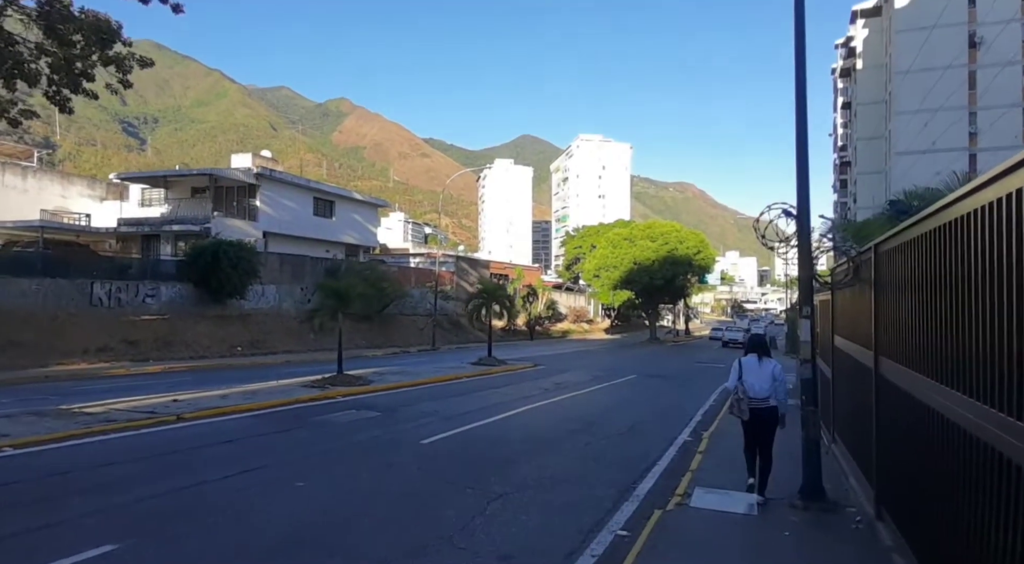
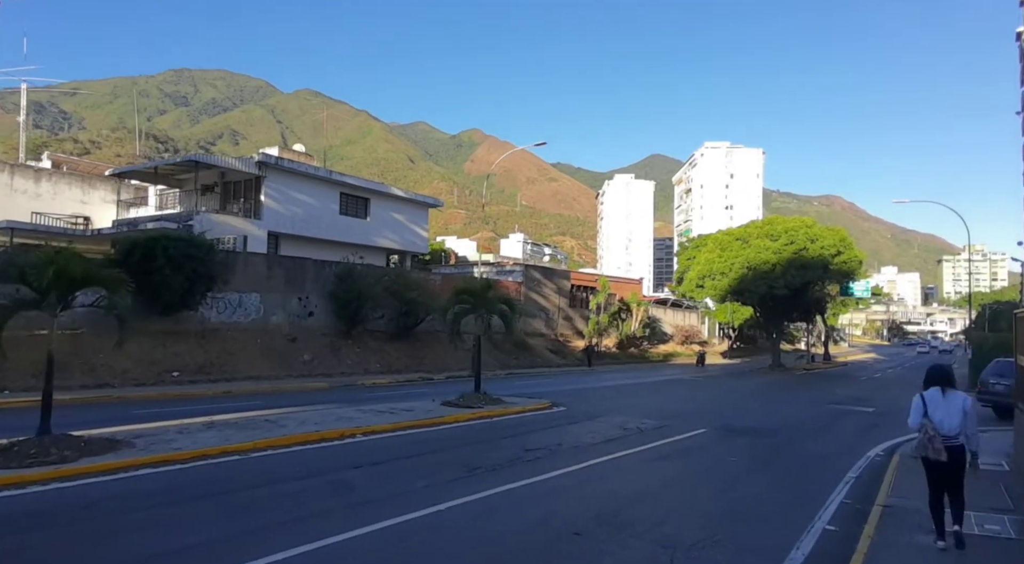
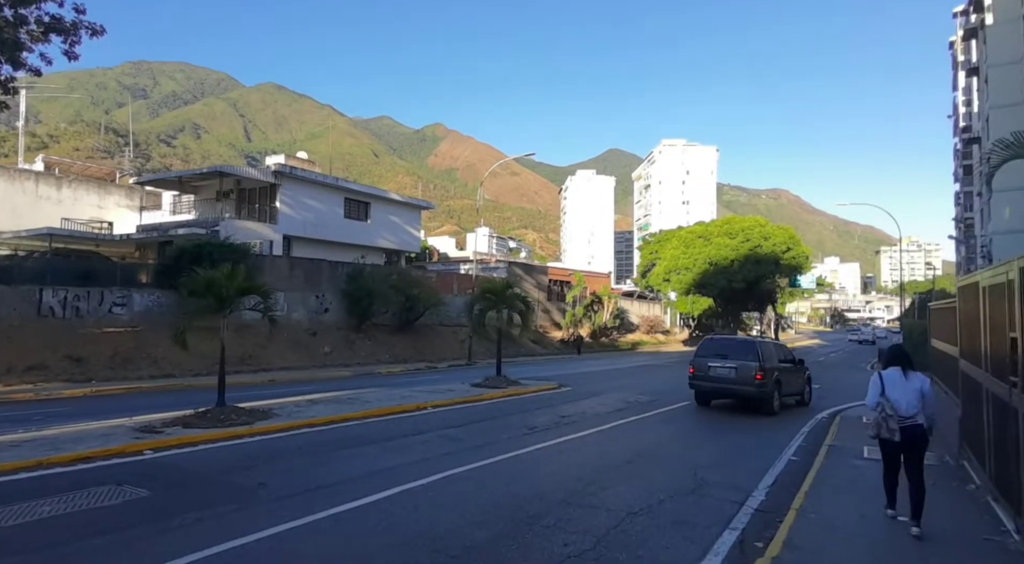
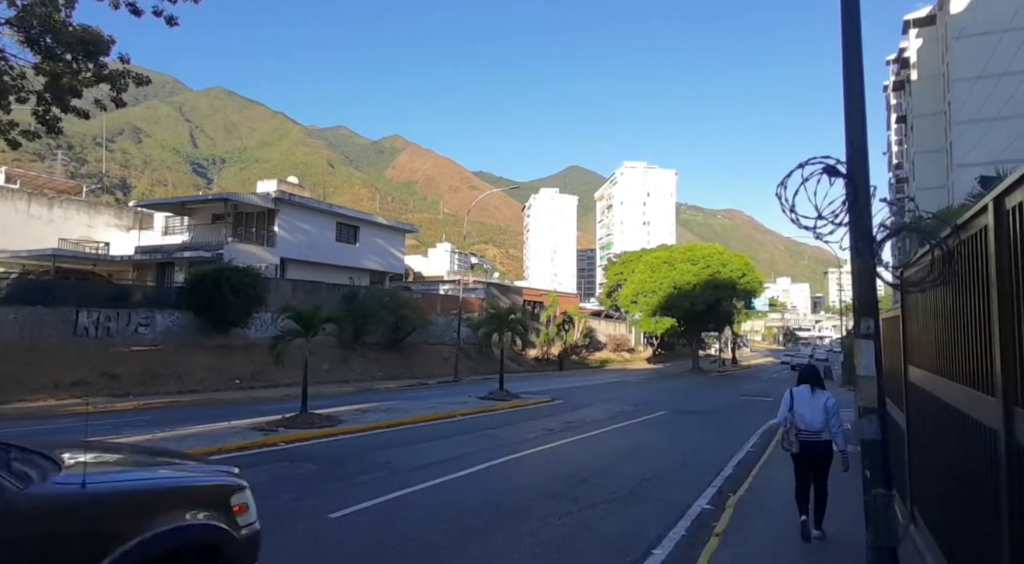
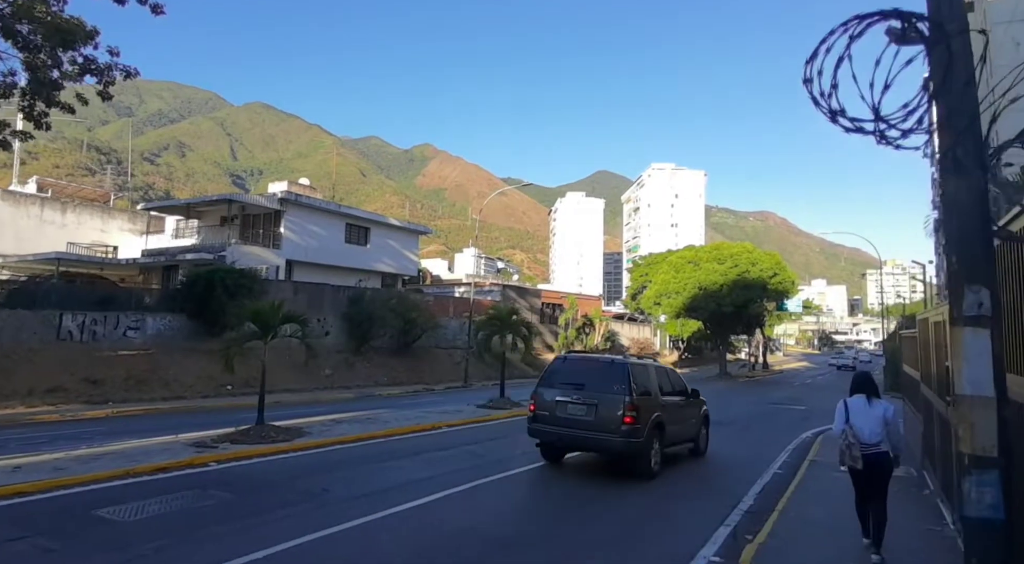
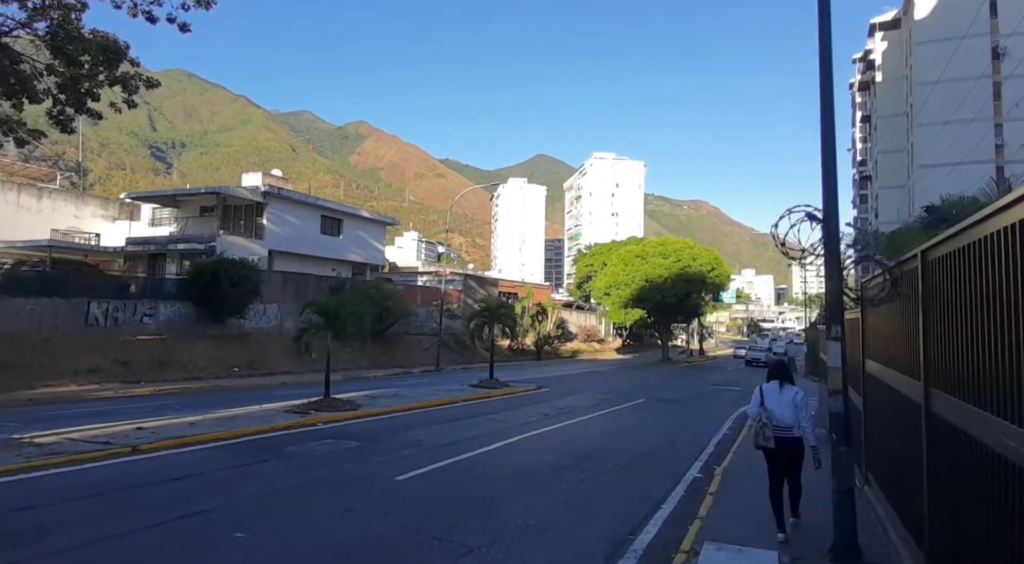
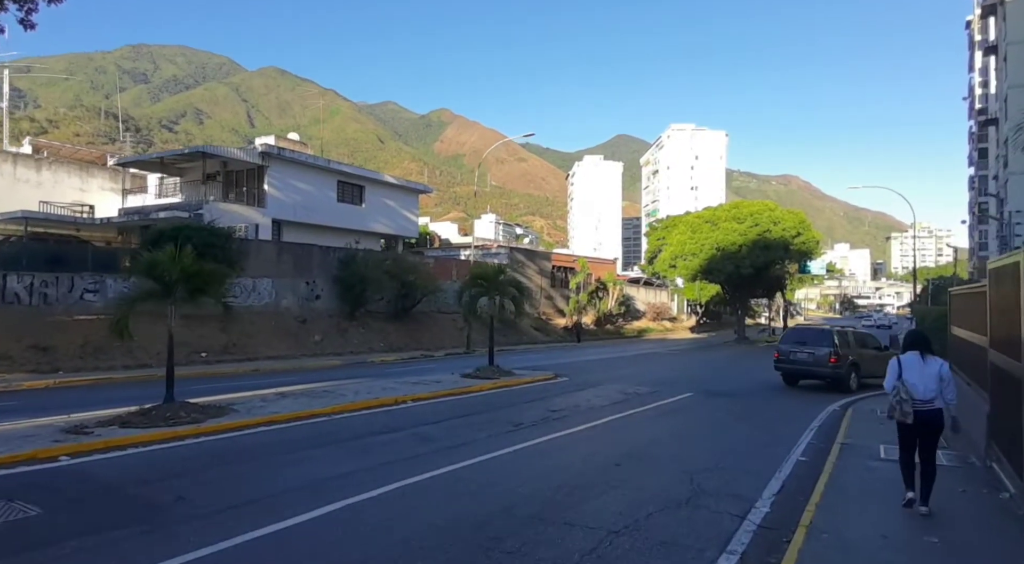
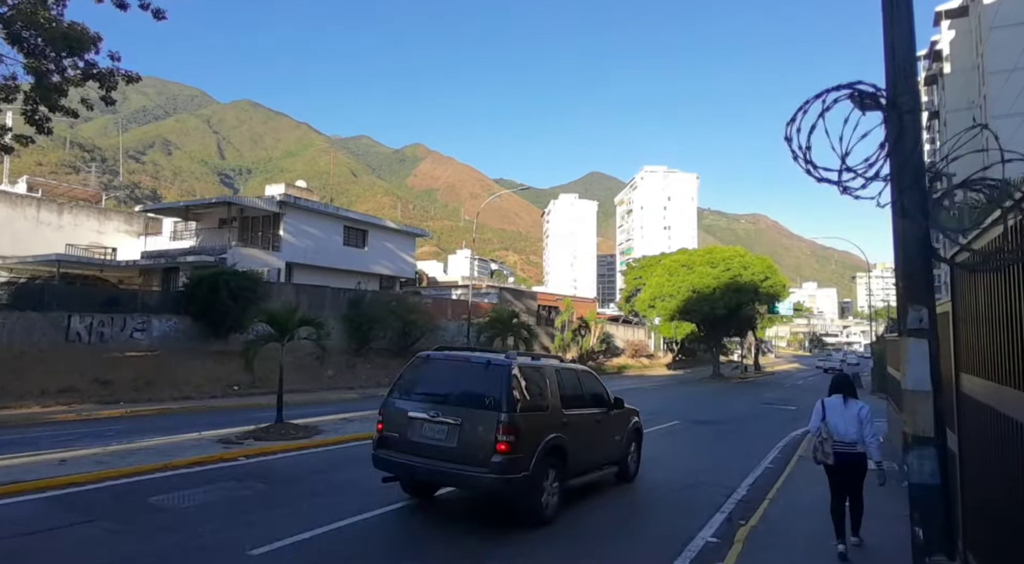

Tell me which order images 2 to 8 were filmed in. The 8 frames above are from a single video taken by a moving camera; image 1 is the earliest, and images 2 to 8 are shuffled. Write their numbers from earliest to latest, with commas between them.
6, 4, 8, 5, 3, 7, 2
